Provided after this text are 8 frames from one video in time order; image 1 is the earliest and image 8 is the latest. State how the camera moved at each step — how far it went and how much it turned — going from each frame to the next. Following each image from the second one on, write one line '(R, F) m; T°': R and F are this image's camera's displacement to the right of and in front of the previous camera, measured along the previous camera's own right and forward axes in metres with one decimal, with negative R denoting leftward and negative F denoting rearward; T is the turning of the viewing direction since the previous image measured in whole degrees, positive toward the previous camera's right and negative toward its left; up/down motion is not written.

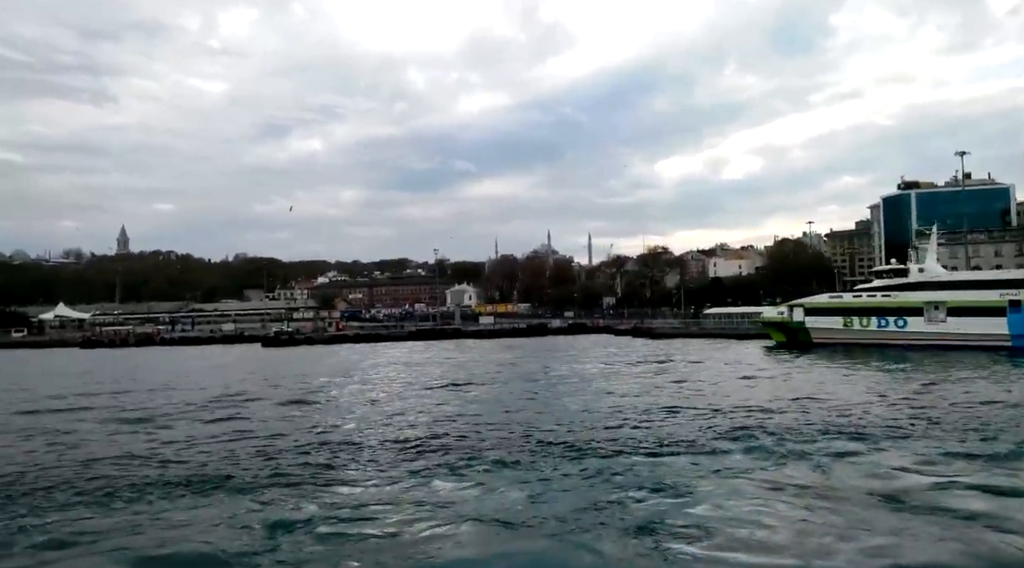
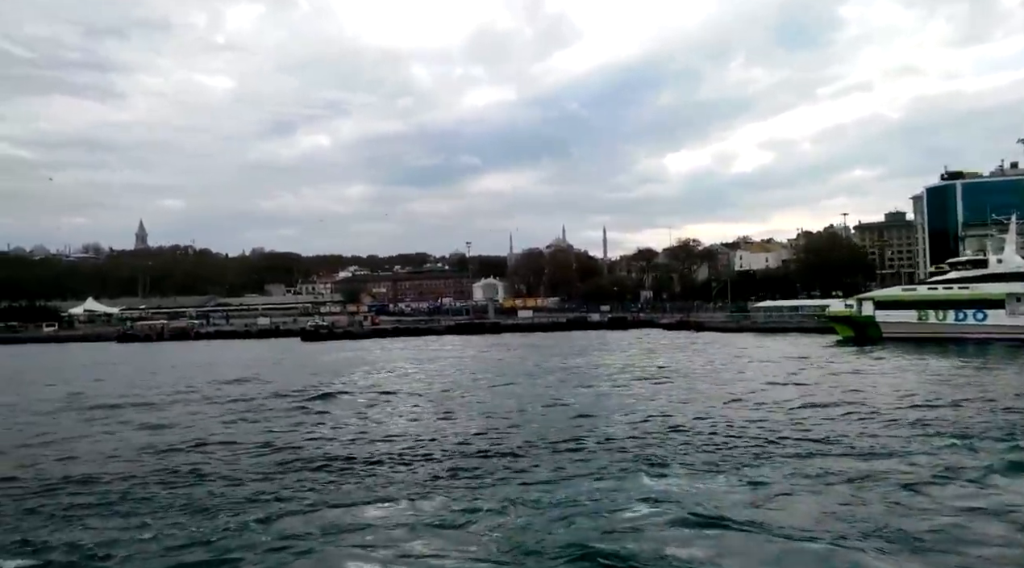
(-1.3, +0.3) m; -1°
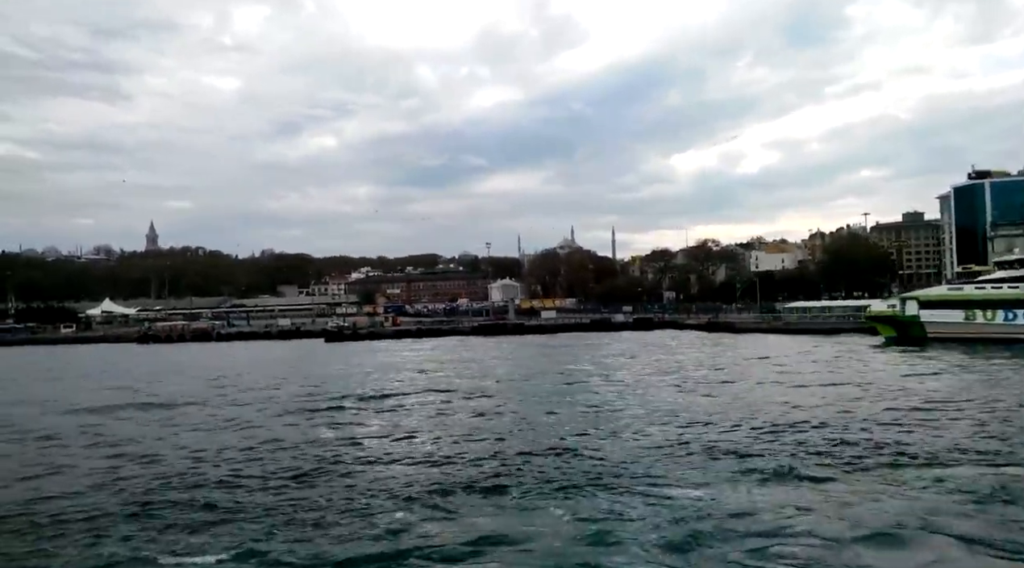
(-0.8, +0.2) m; -1°
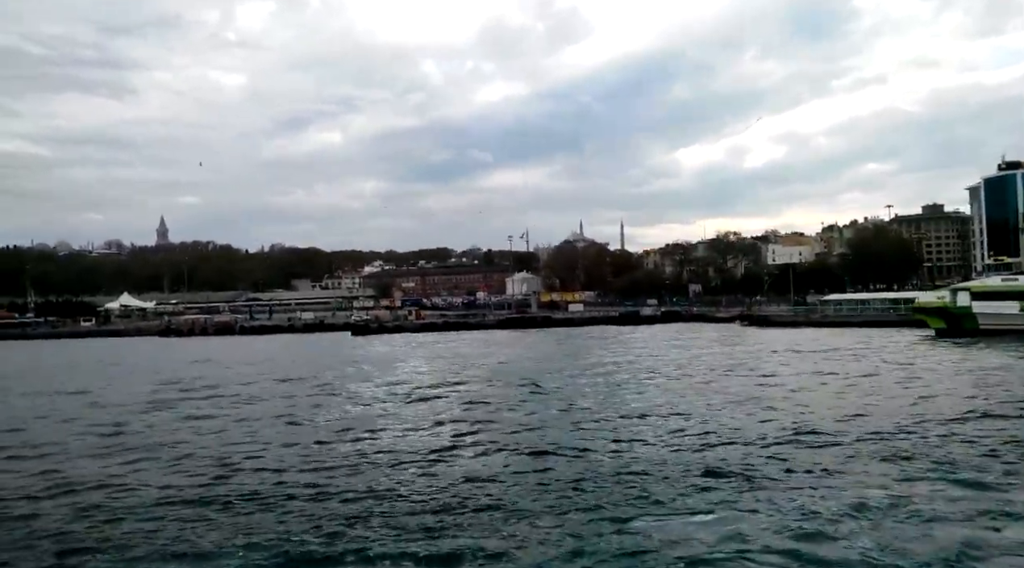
(-0.9, +0.2) m; -1°
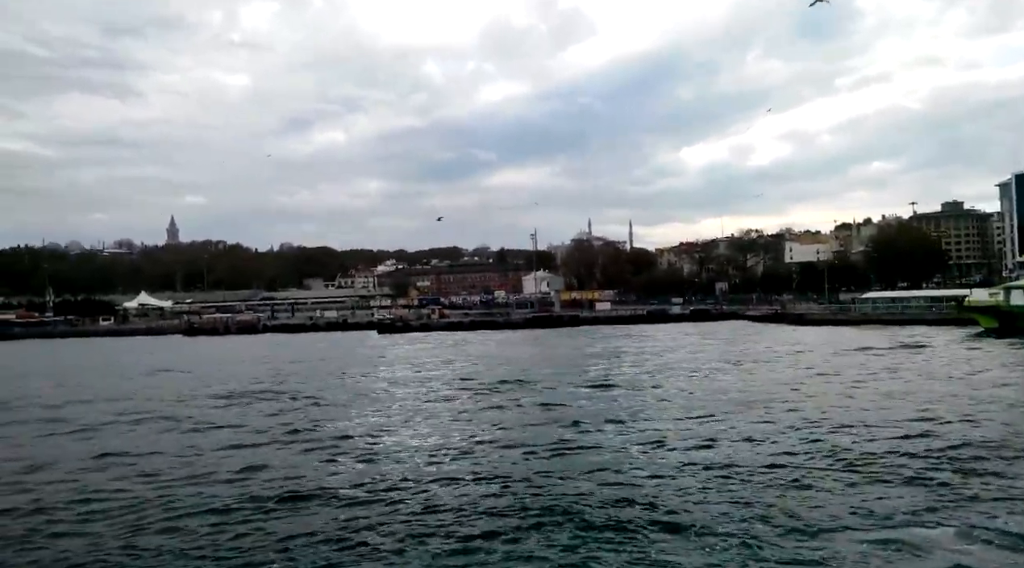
(-1.0, +0.2) m; 0°
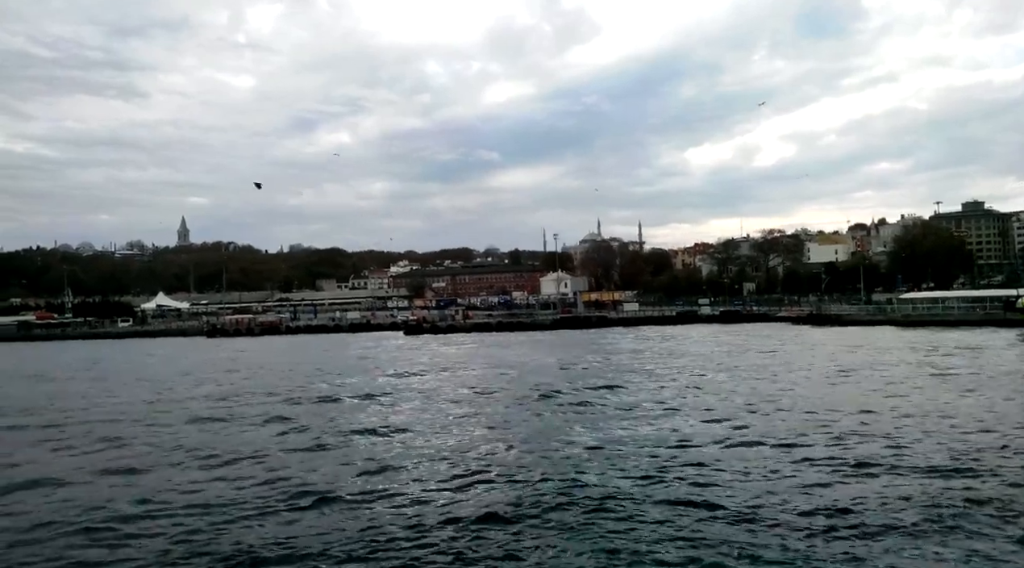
(-1.0, +0.3) m; -1°
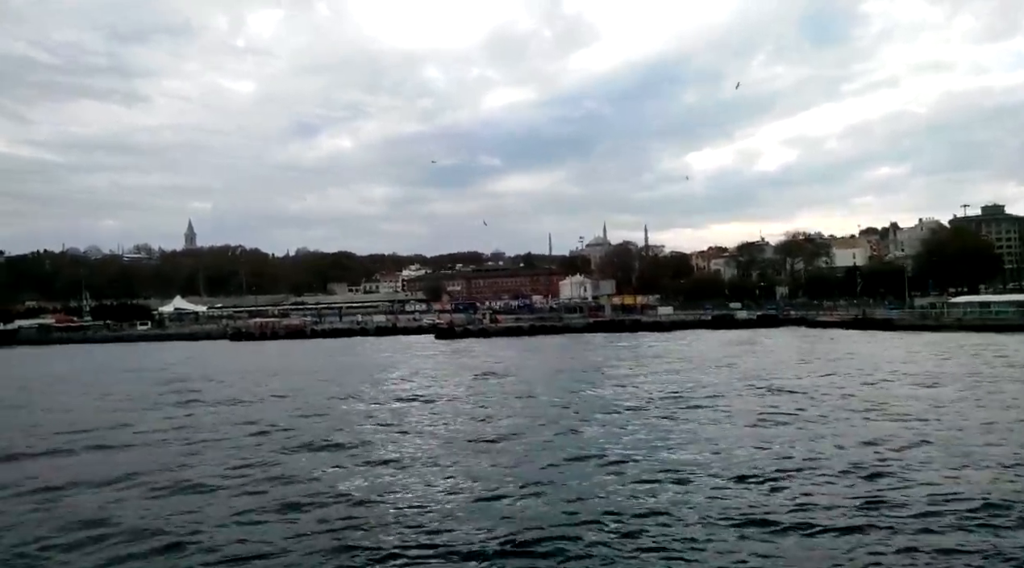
(-1.5, +0.3) m; 0°
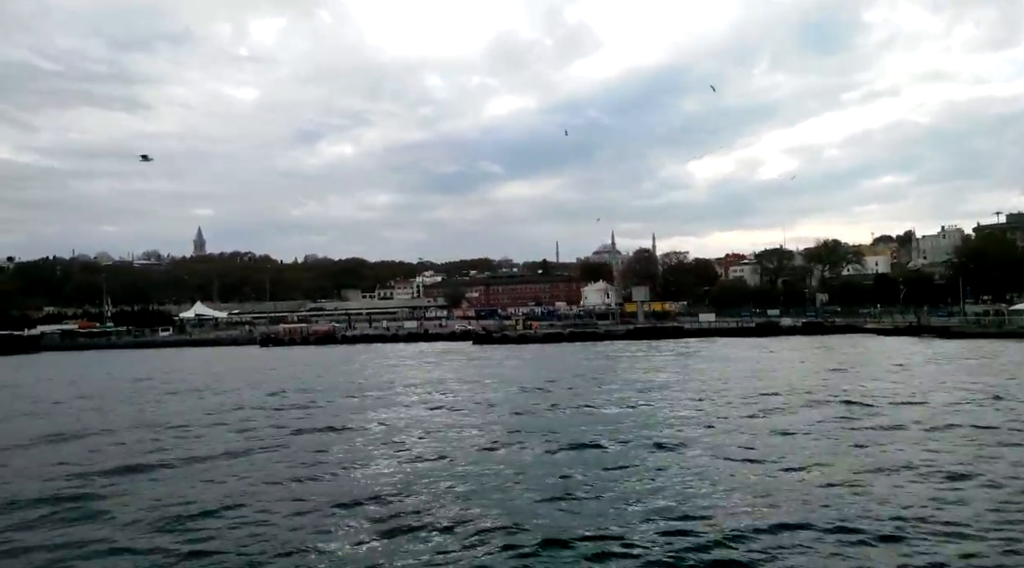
(-1.7, +0.4) m; 0°
